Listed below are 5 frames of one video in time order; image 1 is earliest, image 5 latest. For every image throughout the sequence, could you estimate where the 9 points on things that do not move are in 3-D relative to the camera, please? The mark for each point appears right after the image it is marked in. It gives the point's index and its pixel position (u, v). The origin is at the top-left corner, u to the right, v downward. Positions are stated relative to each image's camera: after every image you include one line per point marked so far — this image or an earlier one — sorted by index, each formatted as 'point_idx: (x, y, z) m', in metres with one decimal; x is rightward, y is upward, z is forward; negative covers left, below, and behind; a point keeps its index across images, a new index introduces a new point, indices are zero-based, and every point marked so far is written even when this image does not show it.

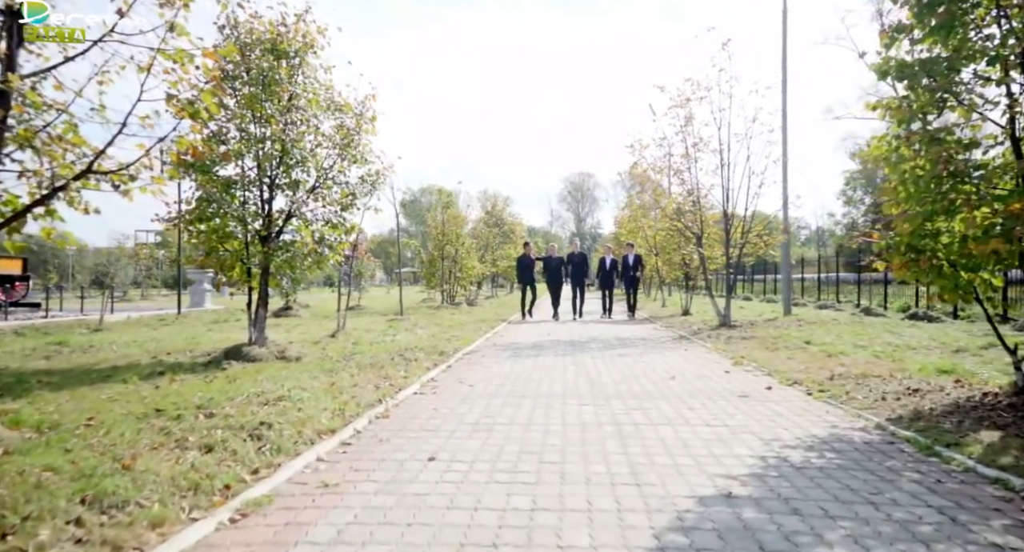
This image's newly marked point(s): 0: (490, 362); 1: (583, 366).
0: (-0.4, -1.4, +10.1) m
1: (+1.2, -1.5, +9.7) m
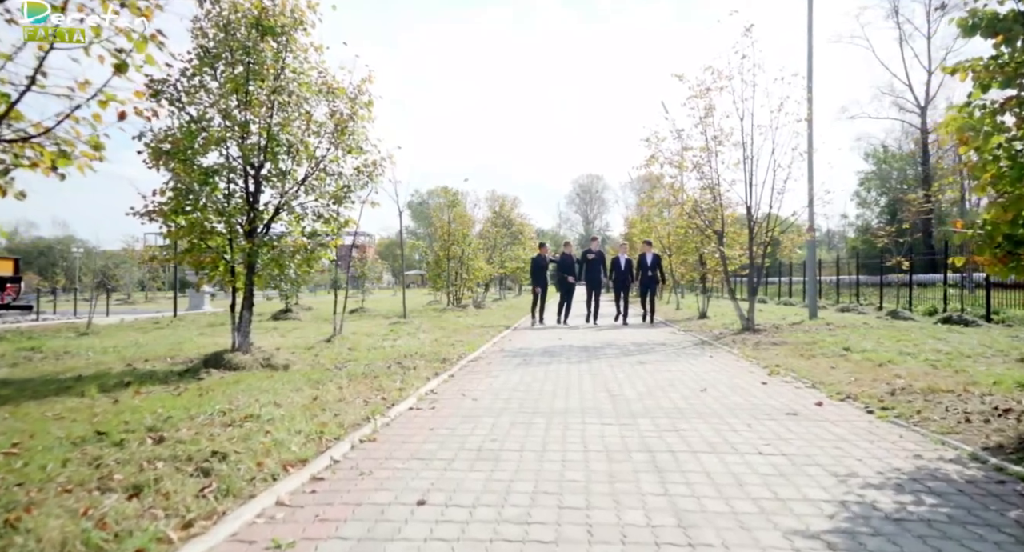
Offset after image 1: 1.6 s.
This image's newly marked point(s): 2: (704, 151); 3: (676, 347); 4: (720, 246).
0: (-0.2, -1.4, +9.2) m
1: (+1.3, -1.4, +8.7) m
2: (+4.9, +3.2, +15.3) m
3: (+3.3, -1.4, +12.1) m
4: (+5.6, +0.8, +16.0) m
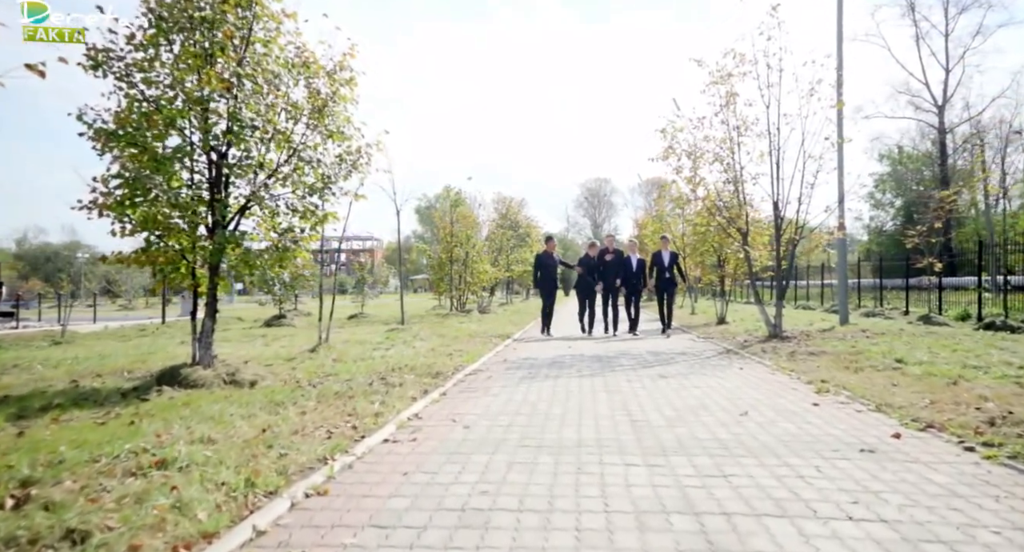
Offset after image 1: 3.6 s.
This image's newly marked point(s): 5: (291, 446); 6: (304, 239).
0: (-0.2, -1.5, +8.0) m
1: (+1.3, -1.5, +7.5) m
2: (+5.0, +3.2, +14.1) m
3: (+3.4, -1.5, +10.9) m
4: (+5.7, +0.7, +14.7) m
5: (-1.6, -1.2, +4.4) m
6: (-2.9, +0.5, +8.4) m
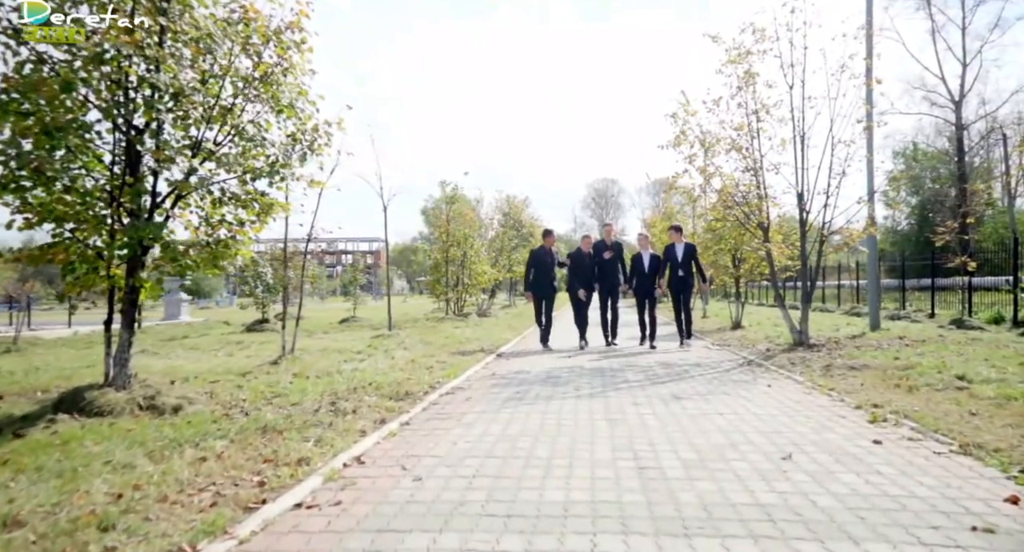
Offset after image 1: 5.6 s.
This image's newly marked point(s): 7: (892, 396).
0: (-0.4, -1.5, +6.6) m
1: (+1.1, -1.5, +6.1) m
2: (+4.9, +3.2, +12.6) m
3: (+3.3, -1.5, +9.5) m
4: (+5.6, +0.7, +13.3) m
5: (-1.9, -1.2, +3.0) m
6: (-3.1, +0.5, +7.1) m
7: (+4.3, -1.3, +6.7) m
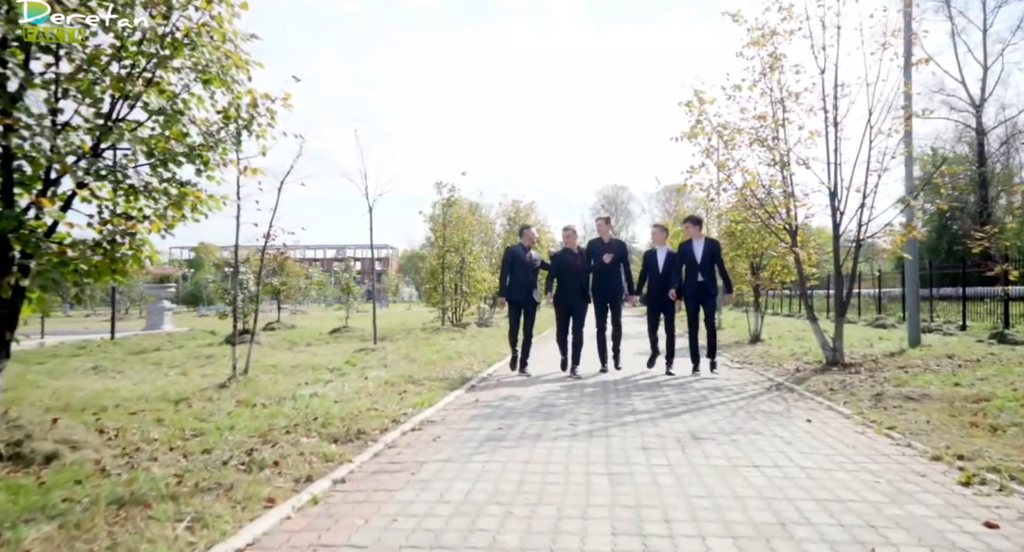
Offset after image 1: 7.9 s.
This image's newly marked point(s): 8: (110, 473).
0: (-0.6, -1.6, +5.2) m
1: (+0.9, -1.6, +4.7) m
2: (+4.8, +3.0, +11.2) m
3: (+3.1, -1.6, +8.0) m
4: (+5.5, +0.5, +11.8) m
5: (-2.1, -1.3, +1.6) m
6: (-3.3, +0.4, +5.7) m
7: (+4.0, -1.4, +5.2) m
8: (-2.9, -1.4, +4.3) m
